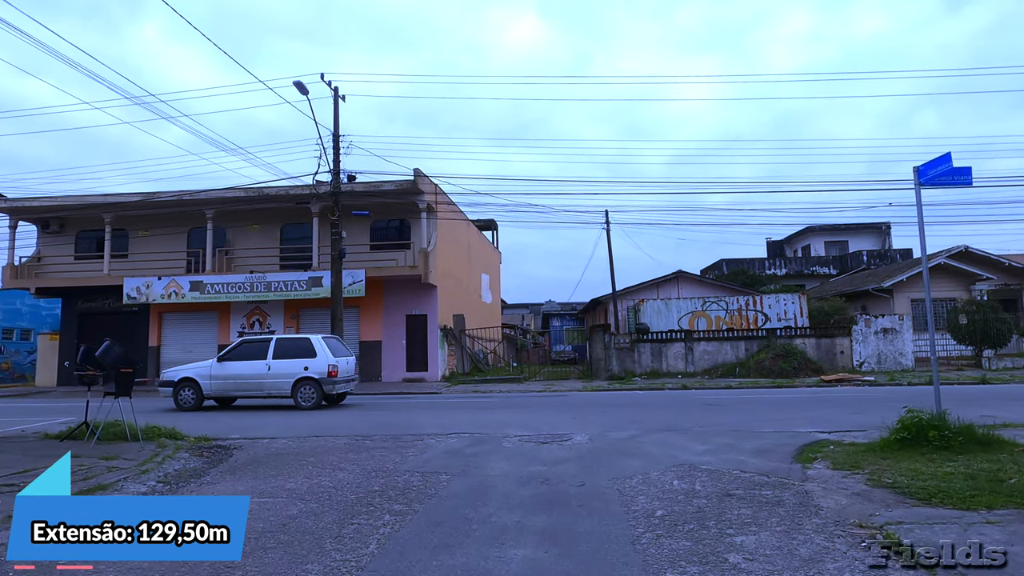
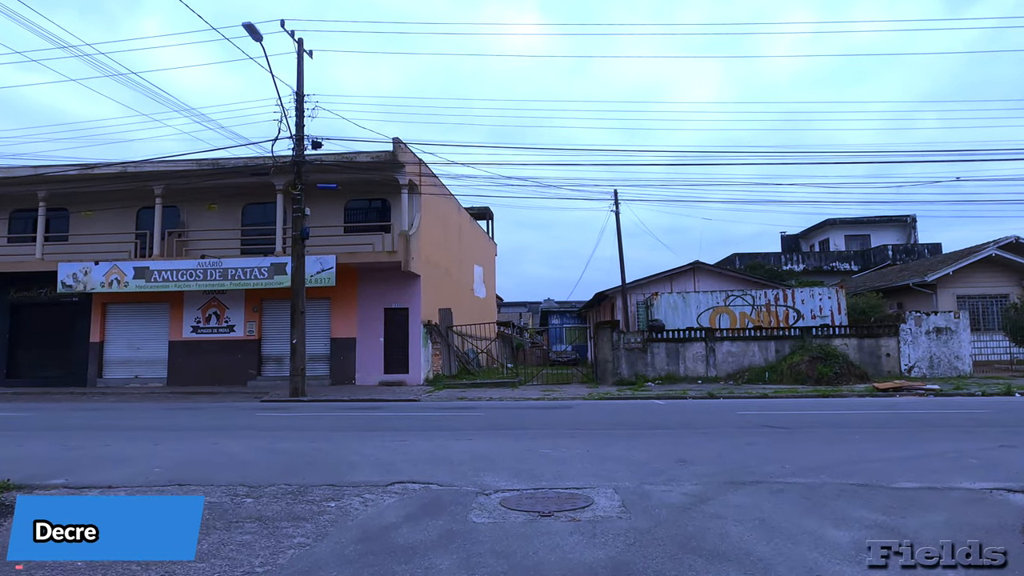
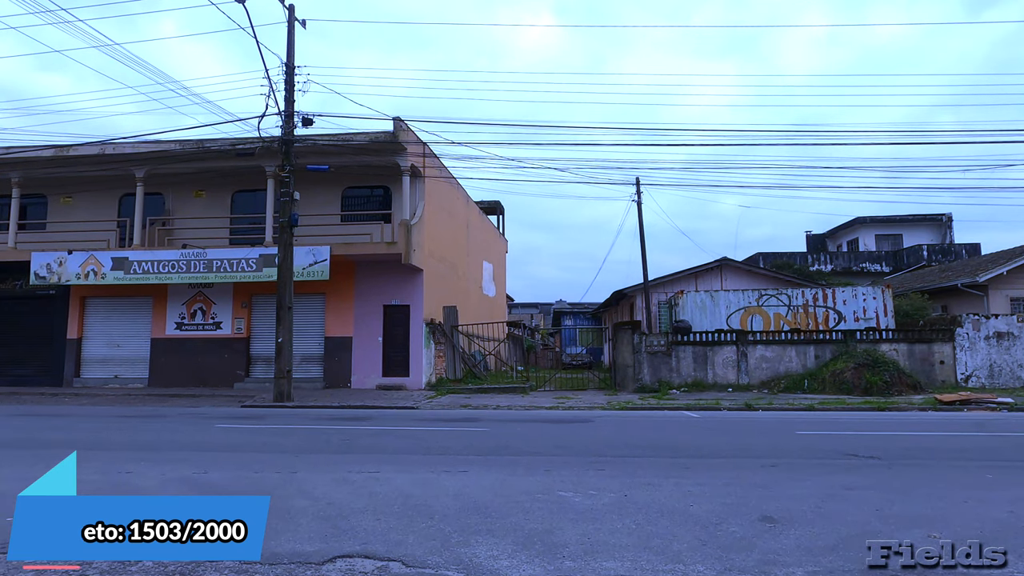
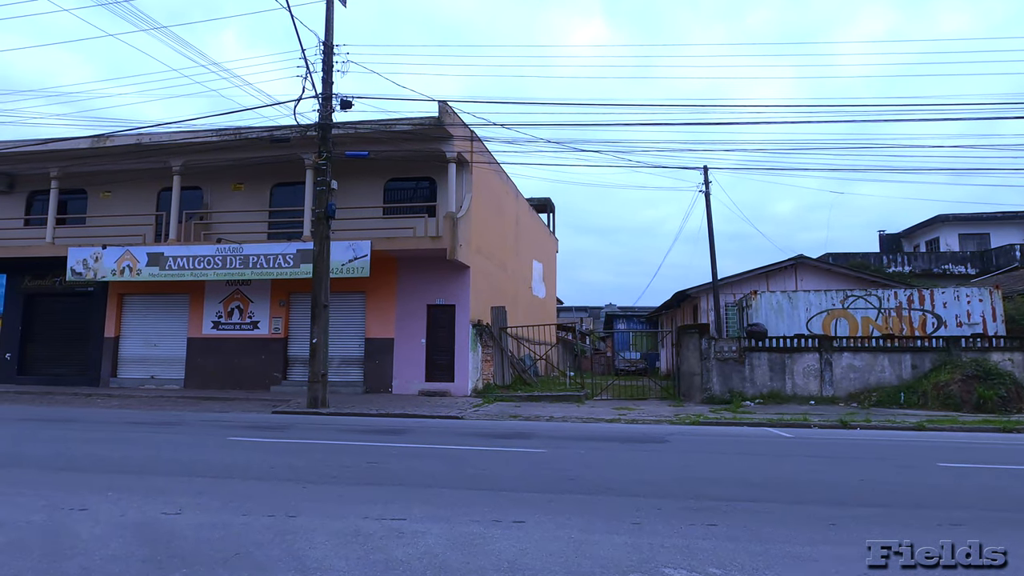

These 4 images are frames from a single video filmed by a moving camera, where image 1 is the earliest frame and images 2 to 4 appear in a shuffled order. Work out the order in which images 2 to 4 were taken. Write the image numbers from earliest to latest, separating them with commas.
2, 3, 4
